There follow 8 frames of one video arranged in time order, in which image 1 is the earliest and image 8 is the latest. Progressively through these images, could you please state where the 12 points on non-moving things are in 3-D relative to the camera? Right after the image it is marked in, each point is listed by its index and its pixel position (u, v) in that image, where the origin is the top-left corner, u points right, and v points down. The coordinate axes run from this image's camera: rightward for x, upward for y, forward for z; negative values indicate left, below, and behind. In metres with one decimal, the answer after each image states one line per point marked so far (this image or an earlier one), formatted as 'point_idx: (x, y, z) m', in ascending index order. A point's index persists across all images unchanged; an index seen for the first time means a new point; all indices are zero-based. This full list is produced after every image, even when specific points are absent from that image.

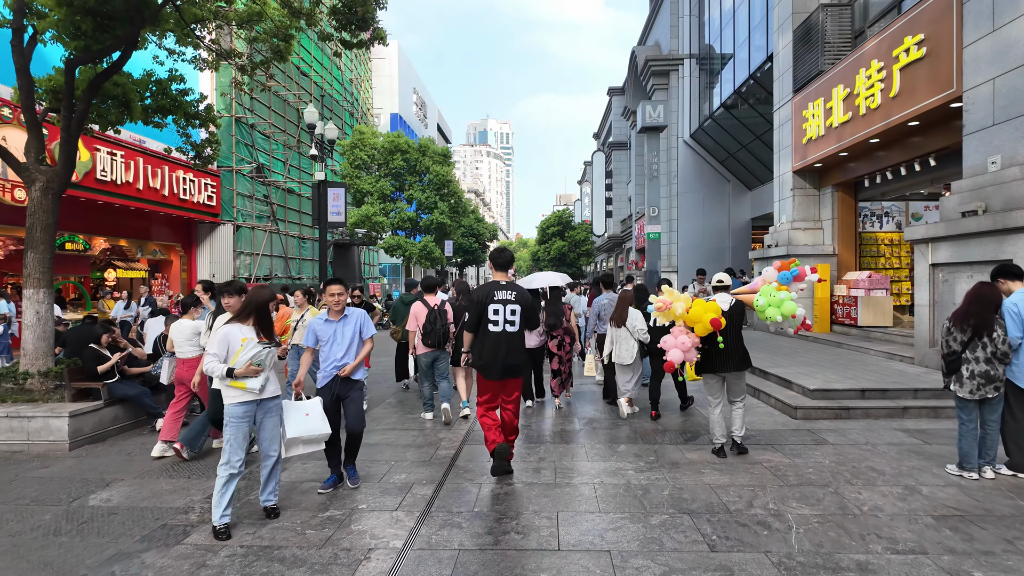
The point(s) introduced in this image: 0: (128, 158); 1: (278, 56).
0: (-9.4, +3.2, +14.7) m
1: (-3.9, +3.8, +9.9) m
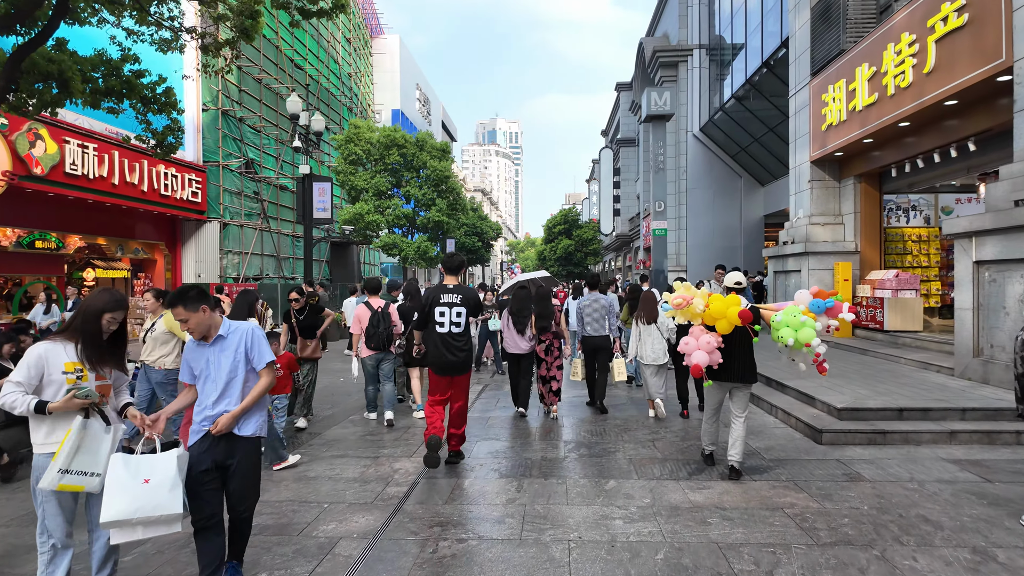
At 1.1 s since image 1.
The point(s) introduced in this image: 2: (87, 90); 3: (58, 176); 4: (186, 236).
0: (-9.5, +3.2, +13.9) m
1: (-4.0, +3.8, +9.1) m
2: (-5.6, +2.6, +7.9) m
3: (-9.6, +2.4, +12.7) m
4: (-9.9, +1.6, +18.2) m
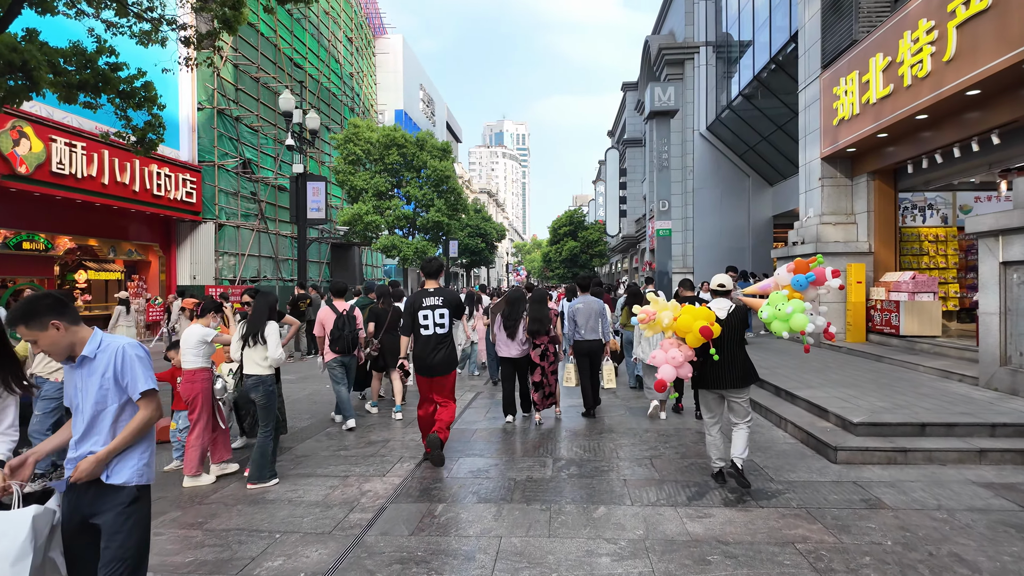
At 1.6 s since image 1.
0: (-9.6, +3.1, +13.6) m
1: (-4.1, +3.8, +8.7) m
2: (-5.7, +2.6, +7.6) m
3: (-9.7, +2.3, +12.4) m
4: (-9.9, +1.5, +17.8) m
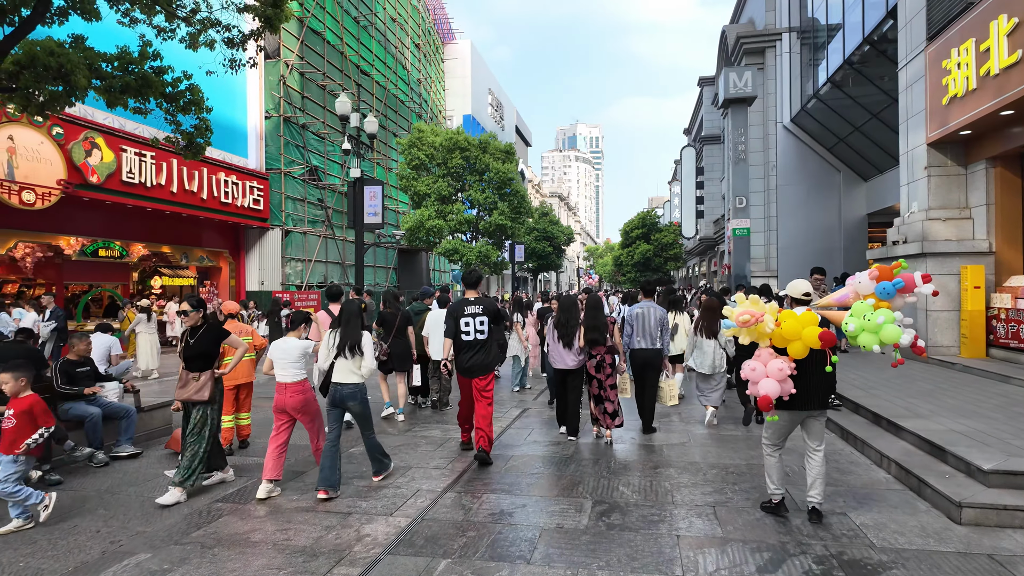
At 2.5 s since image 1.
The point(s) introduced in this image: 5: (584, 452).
0: (-8.2, +3.0, +13.9) m
1: (-3.4, +3.7, +8.4) m
2: (-5.1, +2.5, +7.5) m
3: (-8.5, +2.2, +12.8) m
4: (-8.0, +1.4, +18.2) m
5: (+0.7, -1.5, +5.6) m
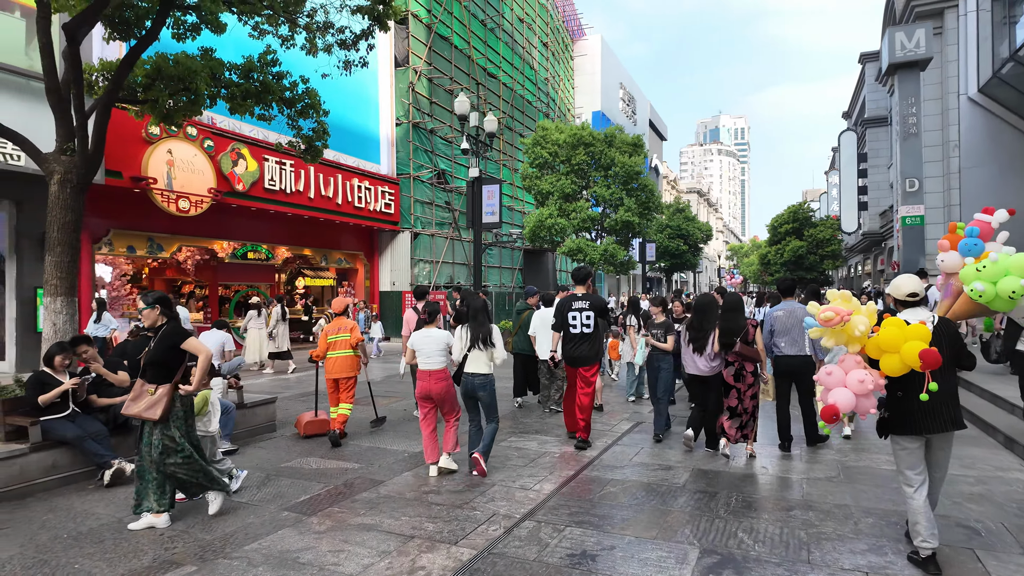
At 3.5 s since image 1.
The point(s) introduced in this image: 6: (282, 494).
0: (-5.3, +3.0, +14.8) m
1: (-1.9, +3.7, +8.4) m
2: (-3.8, +2.5, +7.9) m
3: (-5.8, +2.2, +13.8) m
4: (-4.1, +1.3, +18.9) m
5: (+1.5, -1.5, +4.7) m
6: (-1.7, -1.5, +4.3) m
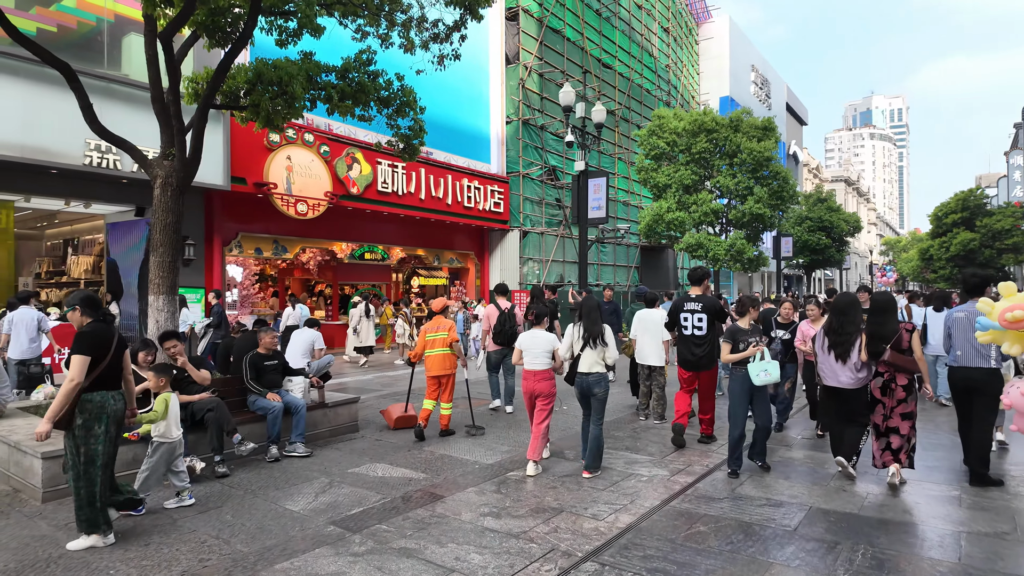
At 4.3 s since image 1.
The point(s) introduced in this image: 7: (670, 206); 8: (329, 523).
0: (-2.6, +3.0, +15.1) m
1: (-0.6, +3.7, +8.1) m
2: (-2.5, +2.5, +8.0) m
3: (-3.3, +2.2, +14.2) m
4: (-0.6, +1.4, +18.9) m
5: (+1.9, -1.5, +3.8) m
6: (-1.2, -1.5, +4.1) m
7: (+5.1, +2.7, +19.2) m
8: (-1.2, -1.5, +3.8) m
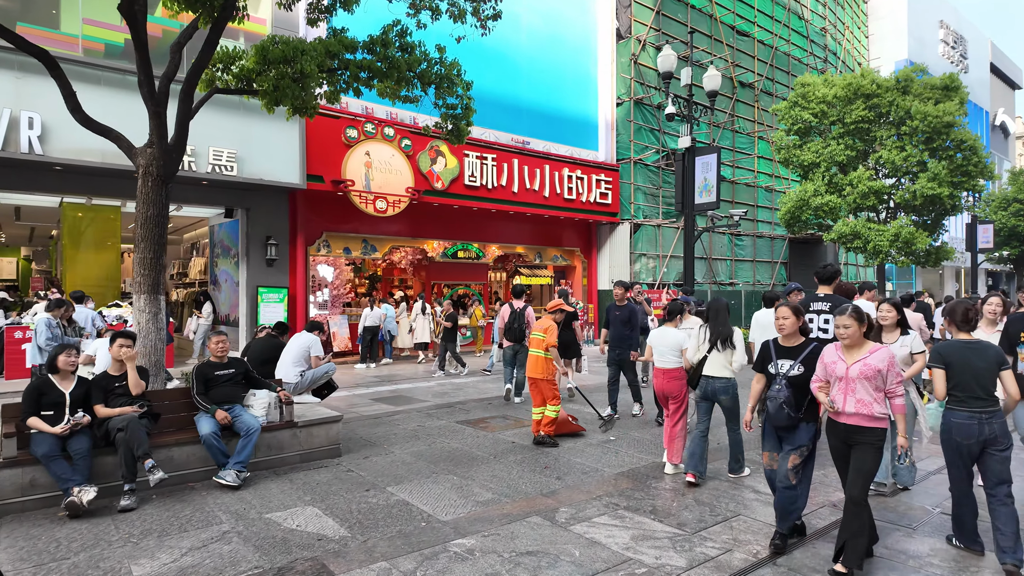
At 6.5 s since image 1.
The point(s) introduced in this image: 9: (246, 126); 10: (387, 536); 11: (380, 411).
0: (-0.3, +3.0, +14.1) m
1: (-0.1, +3.7, +6.8) m
2: (-2.0, +2.5, +7.2) m
3: (-1.2, +2.3, +13.4) m
4: (+2.6, +1.4, +17.3) m
5: (+1.3, -1.5, +2.0) m
6: (-1.7, -1.5, +3.1) m
7: (+8.3, +2.7, +16.2) m
8: (-1.7, -1.5, +2.8) m
9: (-4.7, +2.8, +10.5) m
10: (-0.7, -1.5, +3.6) m
11: (-1.7, -1.6, +7.5) m
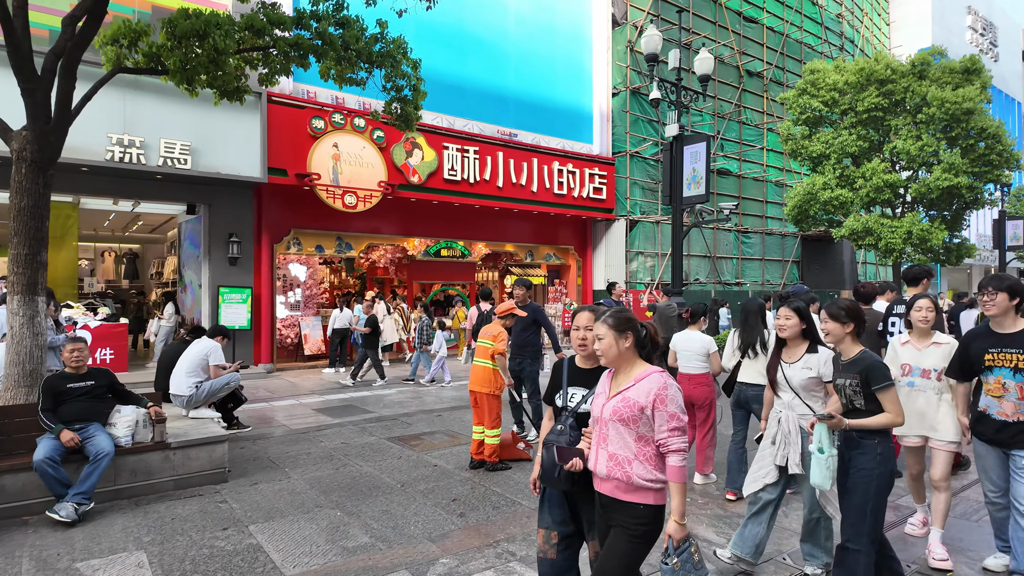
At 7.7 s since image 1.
0: (-0.6, +3.0, +13.4) m
1: (-0.7, +3.7, +6.1) m
2: (-2.6, +2.5, +6.5) m
3: (-1.6, +2.3, +12.7) m
4: (+2.4, +1.4, +16.4) m
5: (+0.5, -1.5, +1.3) m
6: (-2.4, -1.5, +2.4) m
7: (+8.0, +2.7, +15.1) m
8: (-2.5, -1.5, +2.1) m
9: (-5.2, +2.8, +10.0) m
10: (-1.5, -1.5, +2.9) m
11: (-2.3, -1.6, +6.9) m
